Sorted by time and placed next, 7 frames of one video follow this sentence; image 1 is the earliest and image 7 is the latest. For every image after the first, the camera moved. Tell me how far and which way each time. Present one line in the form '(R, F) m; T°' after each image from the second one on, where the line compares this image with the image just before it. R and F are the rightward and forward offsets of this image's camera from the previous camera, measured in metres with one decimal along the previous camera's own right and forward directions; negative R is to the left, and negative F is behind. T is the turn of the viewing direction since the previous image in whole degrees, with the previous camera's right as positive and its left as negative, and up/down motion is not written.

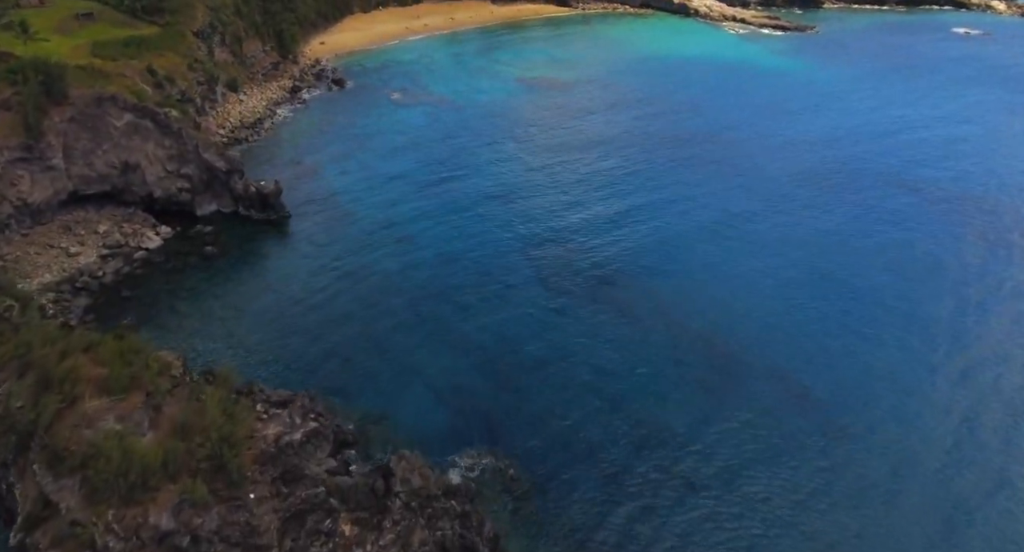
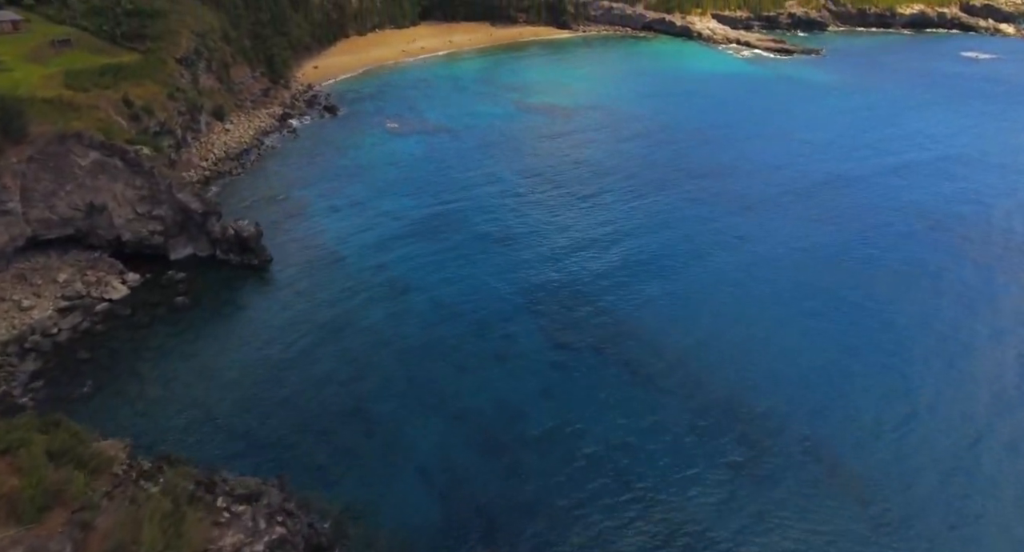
(-0.1, +3.5) m; 0°
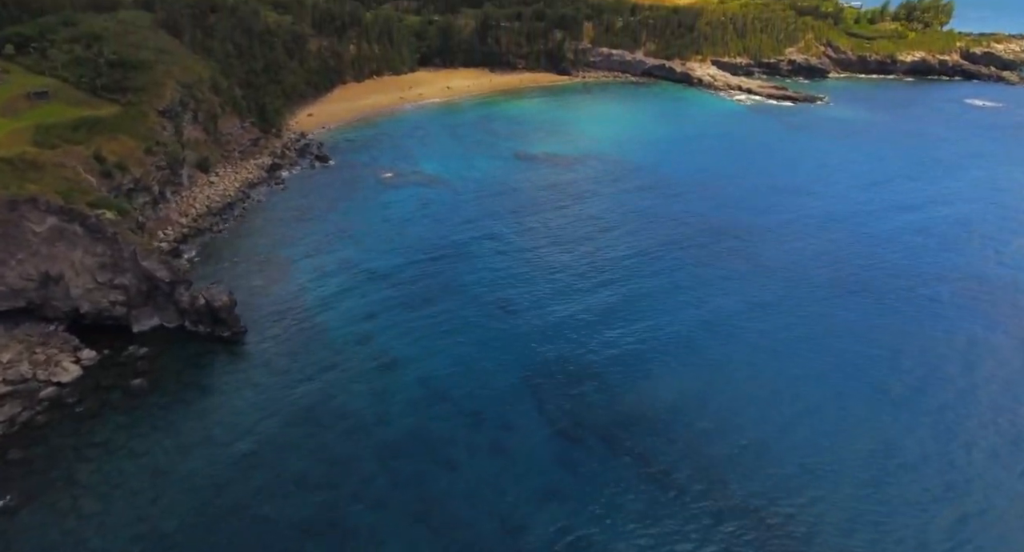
(+0.1, +3.6) m; 0°
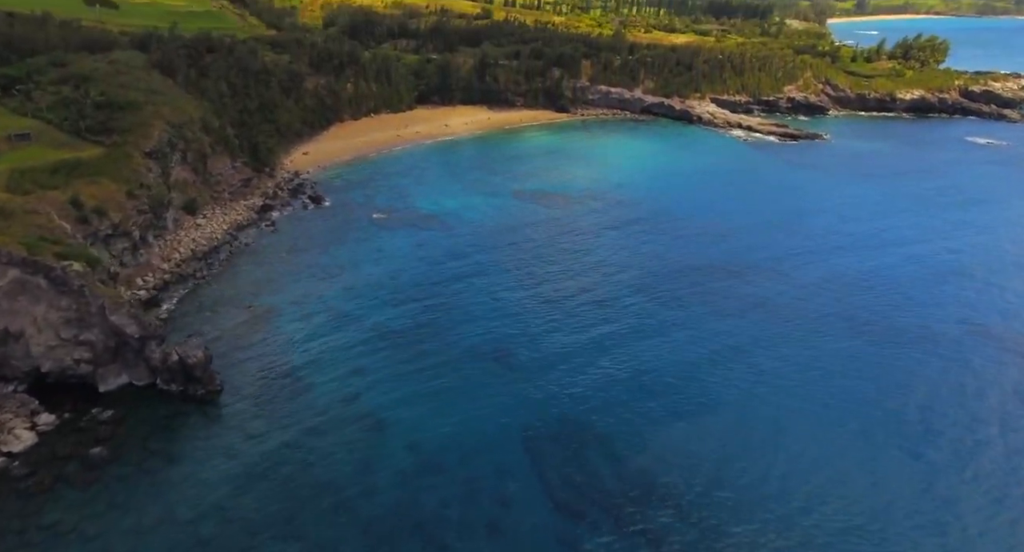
(+0.2, +2.3) m; 0°
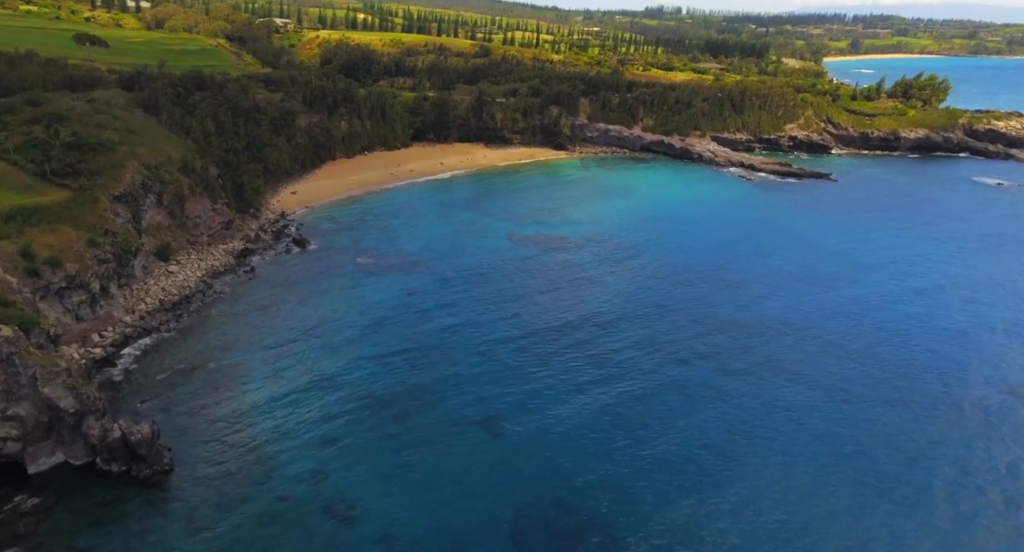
(+0.5, +3.8) m; 0°
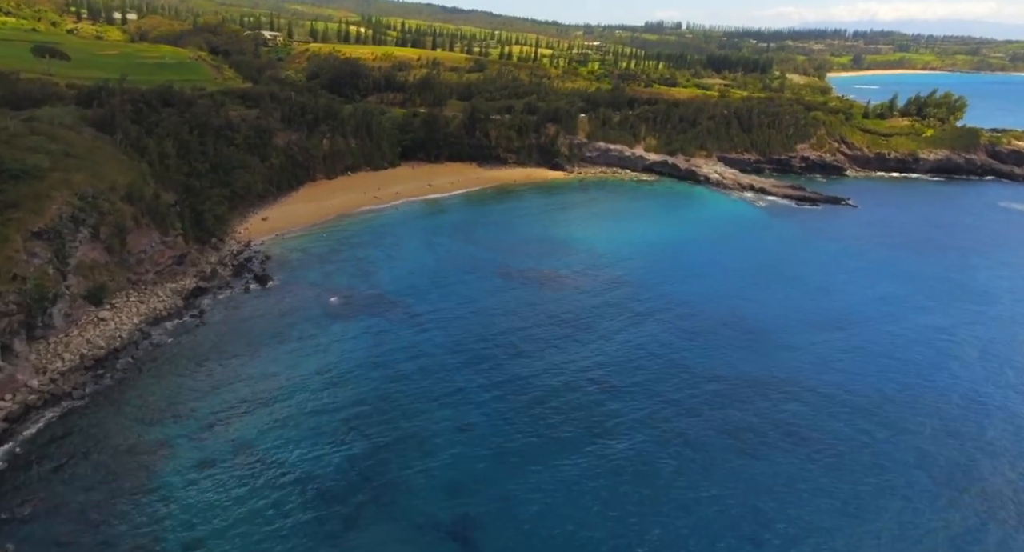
(+1.0, +7.6) m; 0°
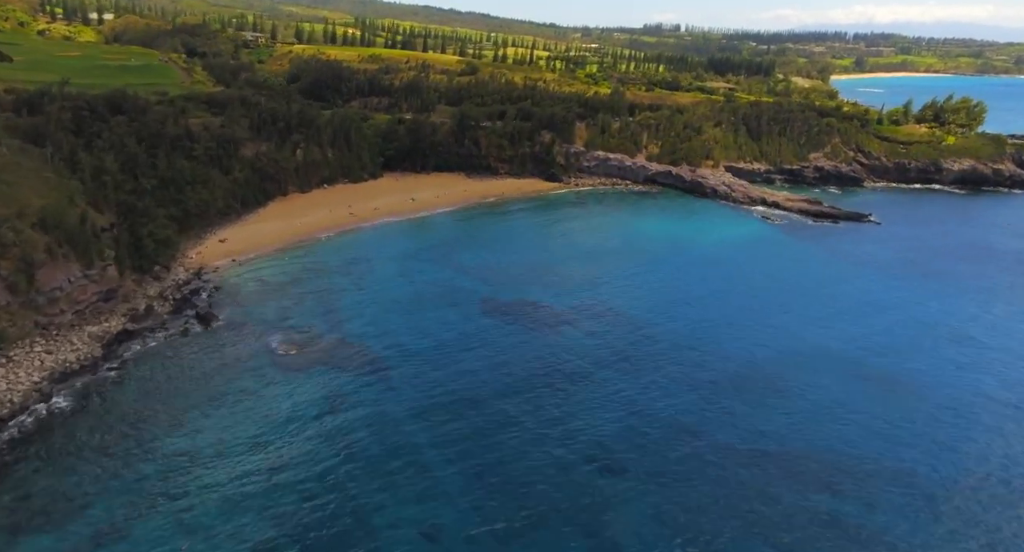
(+1.1, +8.6) m; 0°
